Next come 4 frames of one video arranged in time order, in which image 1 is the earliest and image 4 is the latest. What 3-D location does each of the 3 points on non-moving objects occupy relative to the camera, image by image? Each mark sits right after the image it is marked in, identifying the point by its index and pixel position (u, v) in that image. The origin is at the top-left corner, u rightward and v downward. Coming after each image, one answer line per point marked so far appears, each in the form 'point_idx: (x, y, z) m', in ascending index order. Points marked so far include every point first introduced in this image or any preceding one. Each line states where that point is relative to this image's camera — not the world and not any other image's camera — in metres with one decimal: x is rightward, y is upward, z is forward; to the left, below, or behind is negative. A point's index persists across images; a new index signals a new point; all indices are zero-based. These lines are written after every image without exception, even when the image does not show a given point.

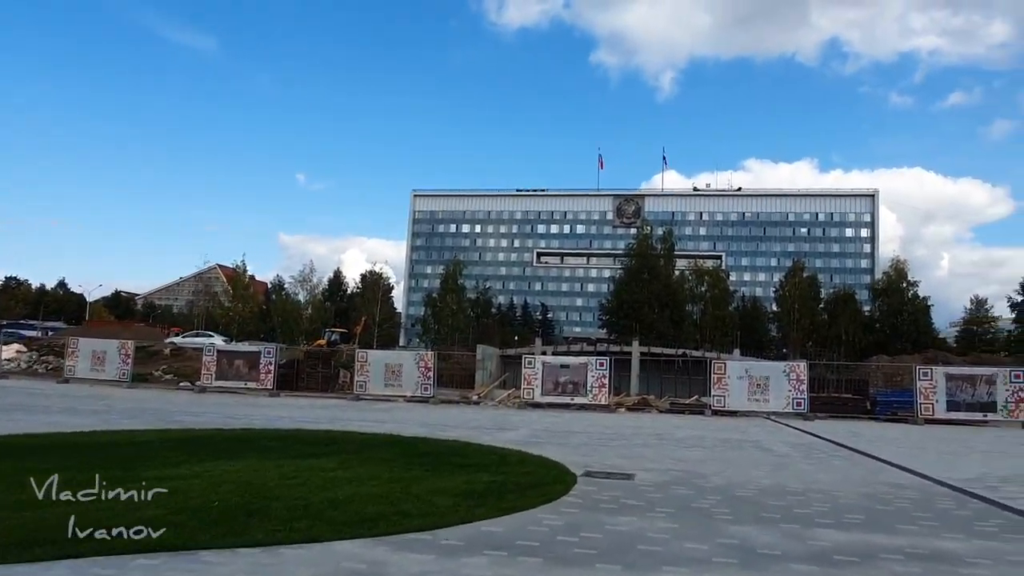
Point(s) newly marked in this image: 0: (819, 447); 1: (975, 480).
0: (+6.7, -3.5, +16.3) m
1: (+7.4, -3.1, +11.9) m
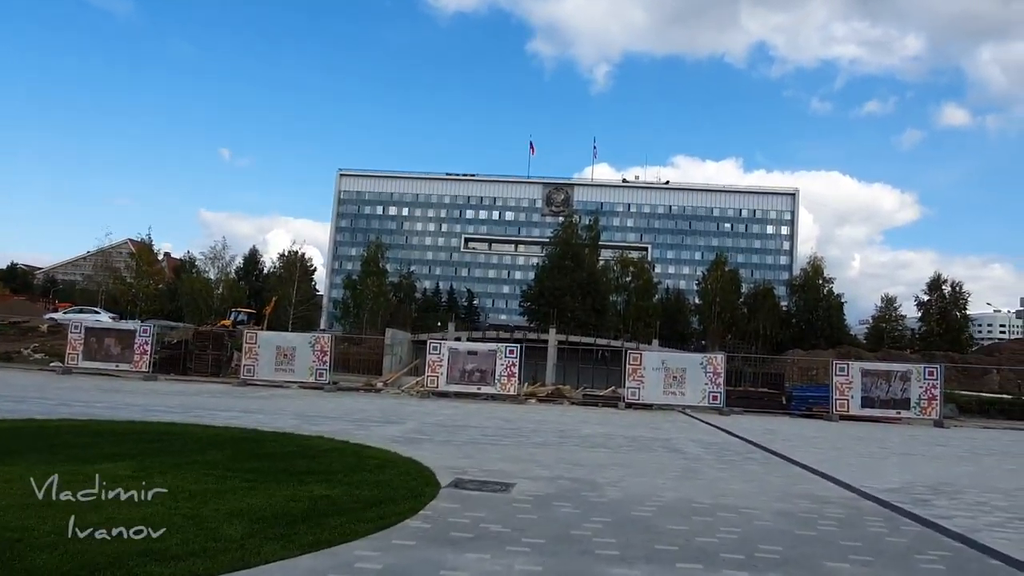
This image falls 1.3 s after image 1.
0: (+4.4, -3.2, +14.8) m
1: (+5.5, -2.9, +10.5) m
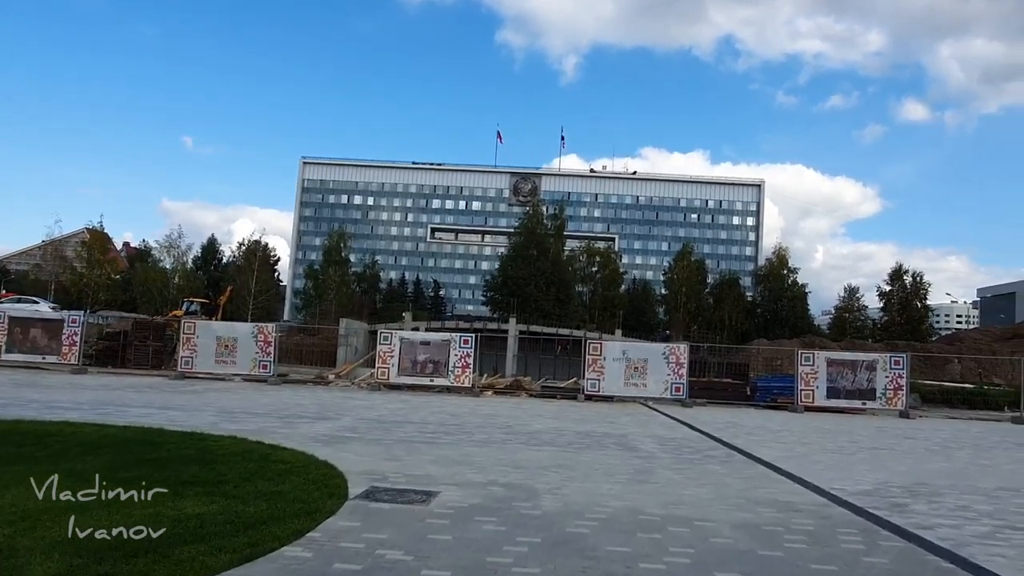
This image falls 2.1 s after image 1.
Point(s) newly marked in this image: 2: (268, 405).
0: (+3.3, -2.9, +13.7) m
1: (+4.6, -2.6, +9.4) m
2: (-5.8, -2.8, +17.6) m
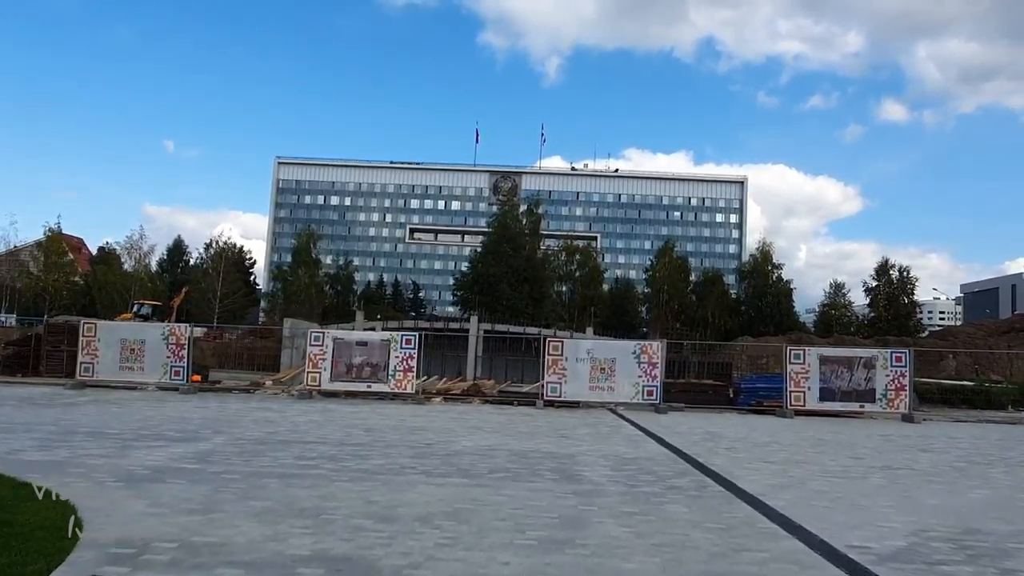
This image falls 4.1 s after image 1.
0: (+2.0, -2.5, +10.5) m
1: (+3.4, -2.2, +6.2) m
2: (-7.1, -2.5, +14.2) m
